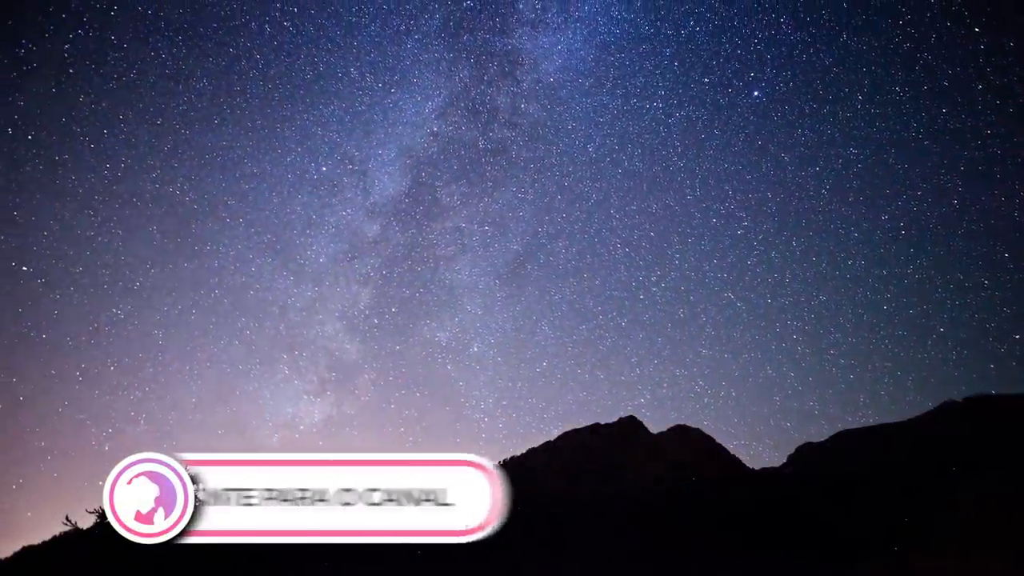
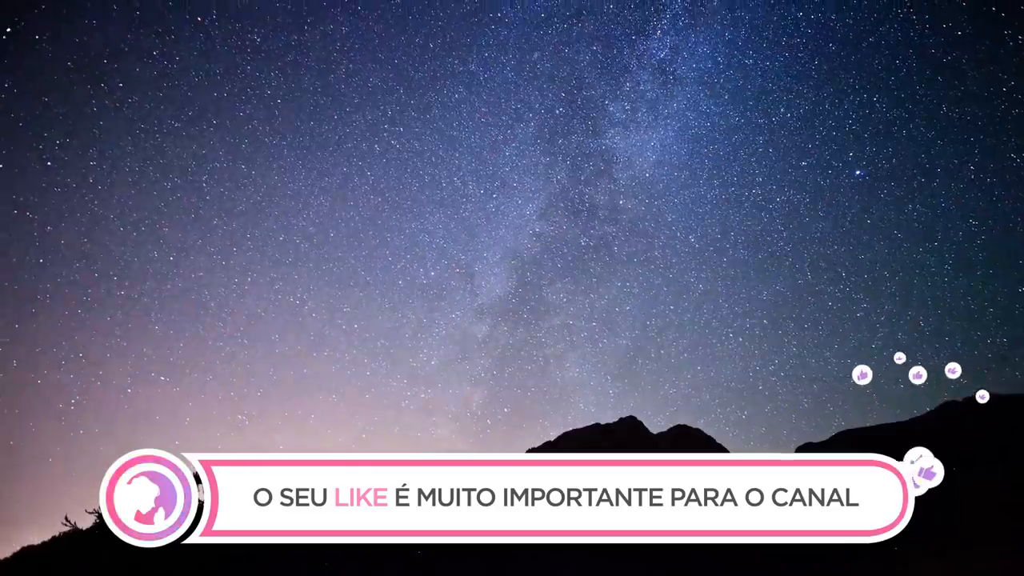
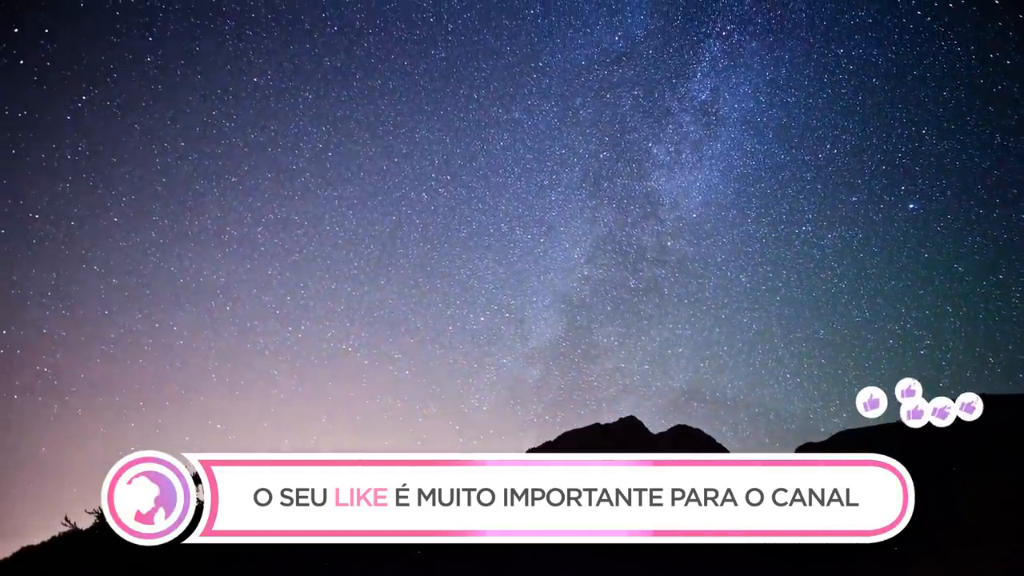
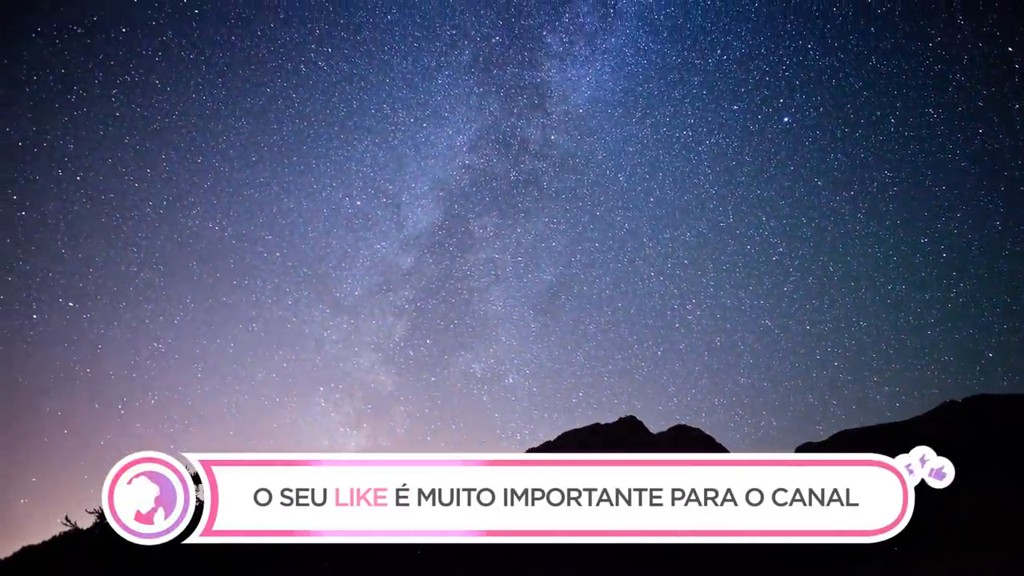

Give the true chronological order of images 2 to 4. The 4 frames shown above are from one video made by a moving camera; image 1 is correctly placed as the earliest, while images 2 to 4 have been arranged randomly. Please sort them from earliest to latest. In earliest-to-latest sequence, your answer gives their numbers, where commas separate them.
4, 2, 3
